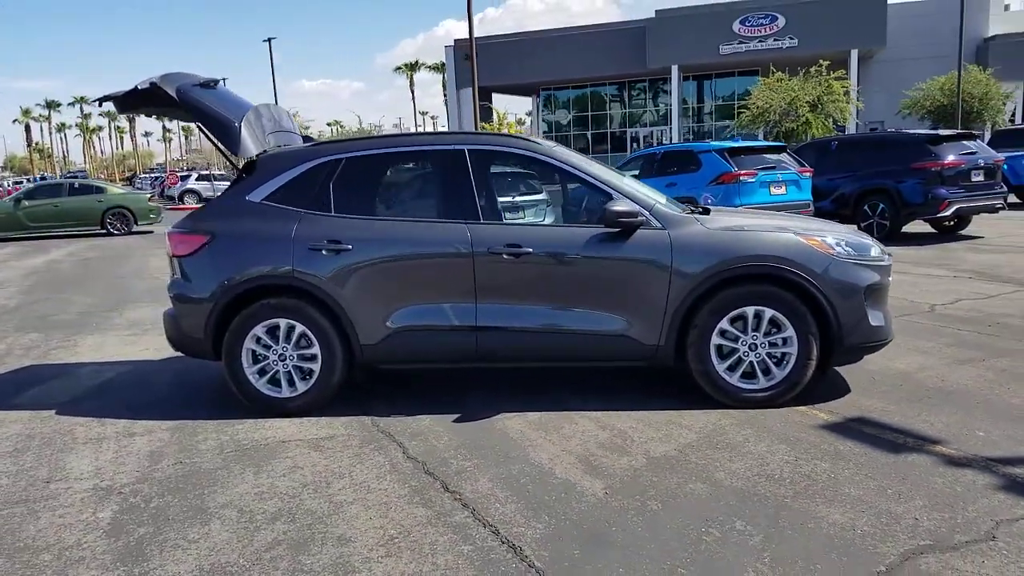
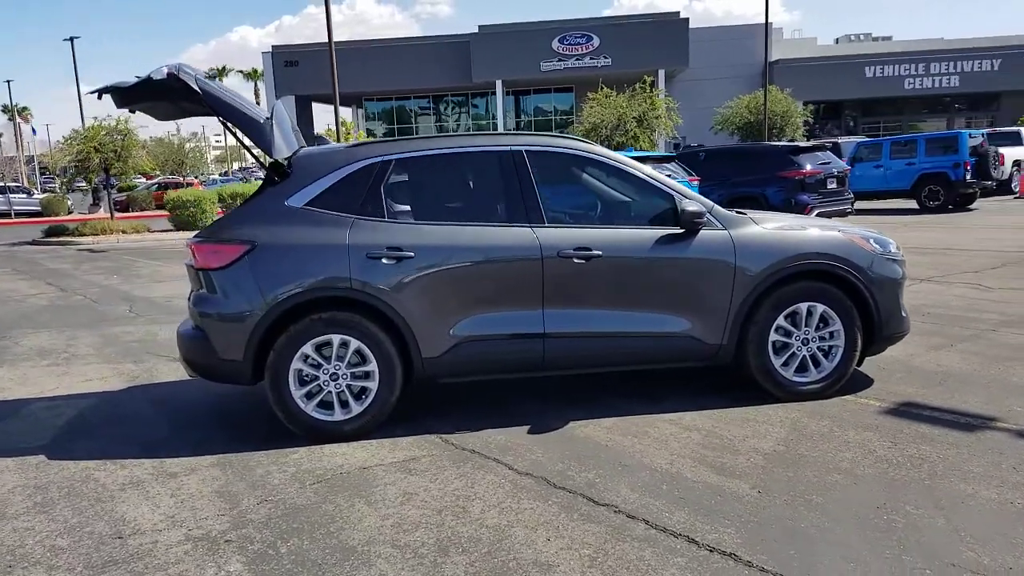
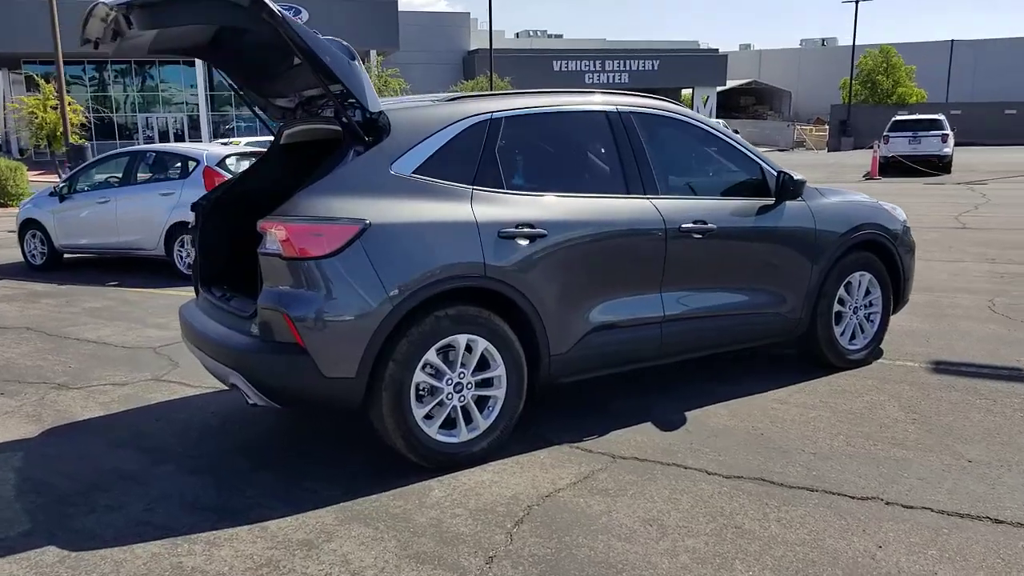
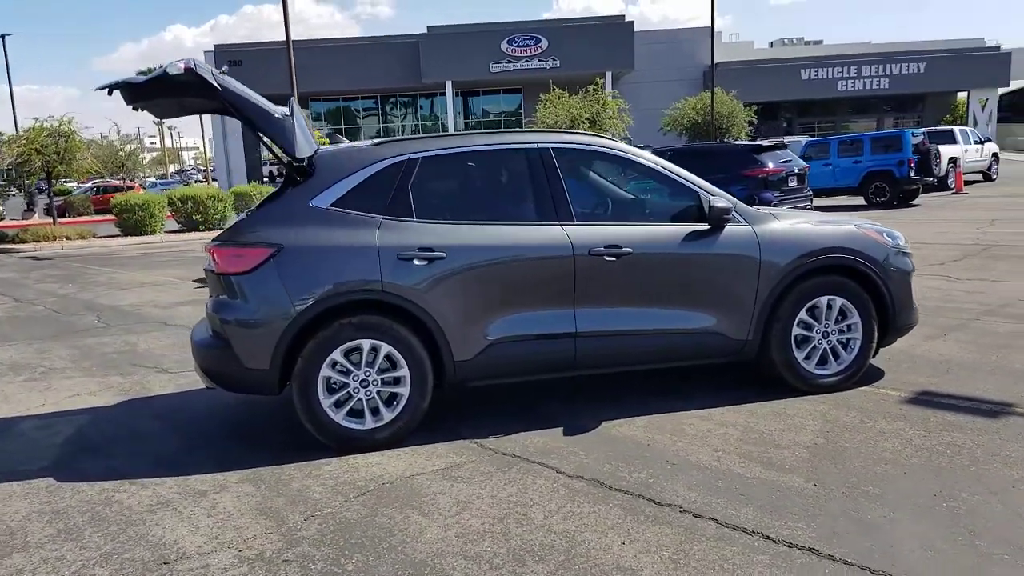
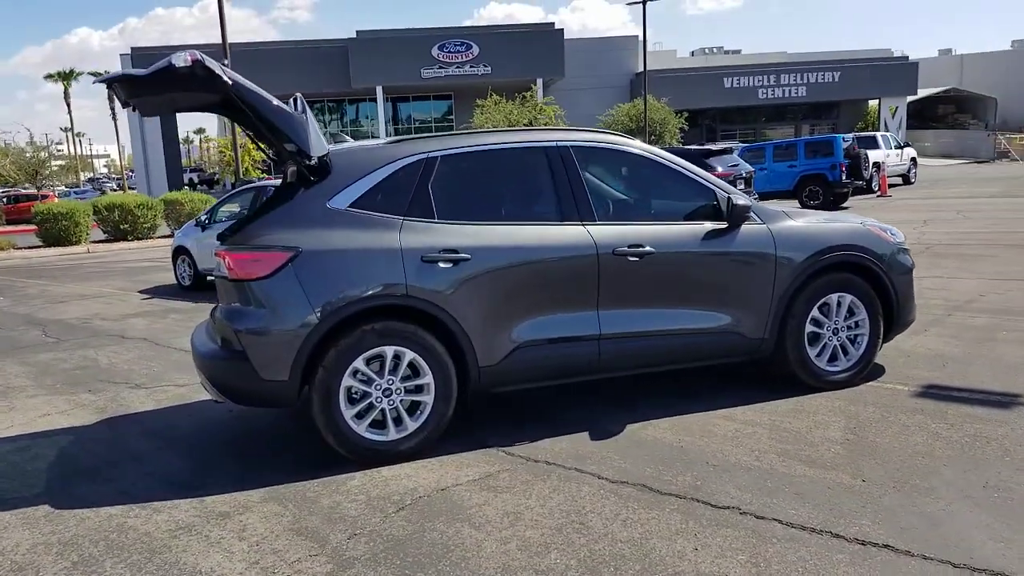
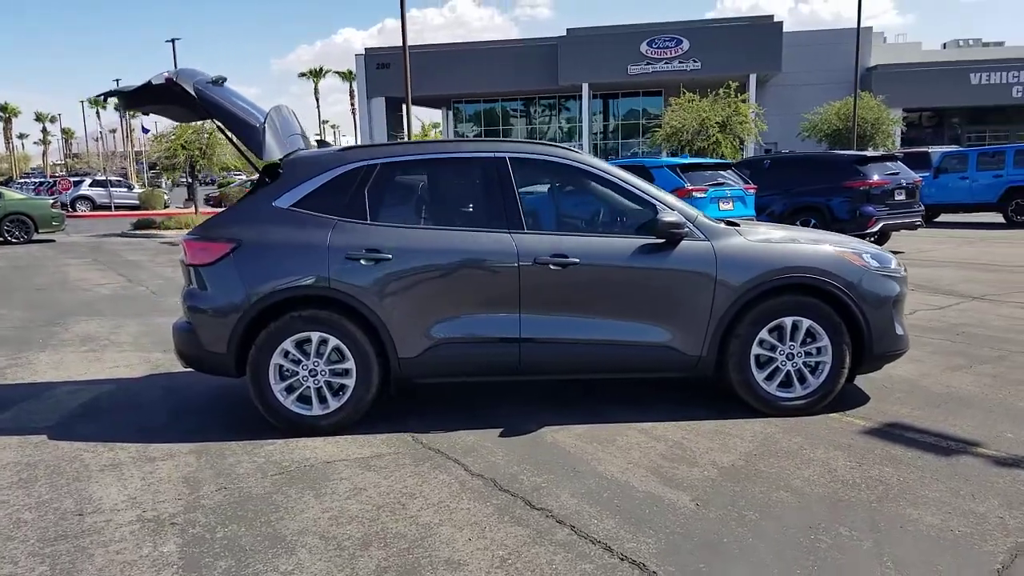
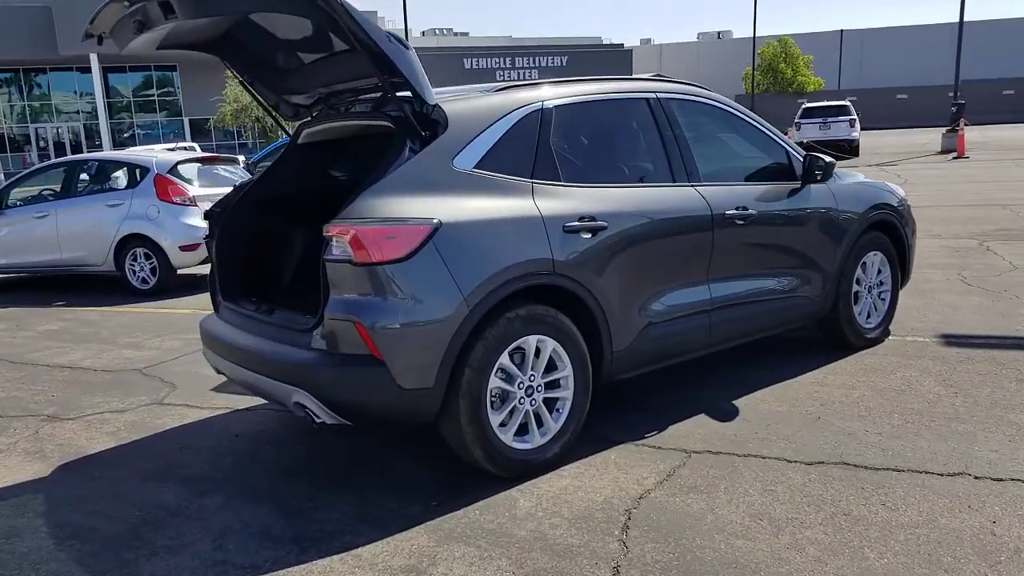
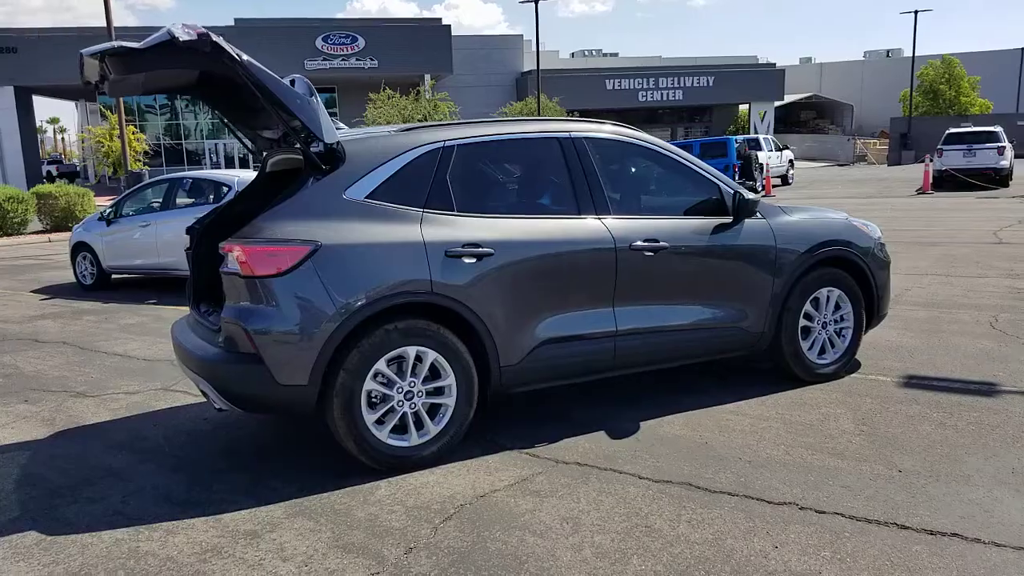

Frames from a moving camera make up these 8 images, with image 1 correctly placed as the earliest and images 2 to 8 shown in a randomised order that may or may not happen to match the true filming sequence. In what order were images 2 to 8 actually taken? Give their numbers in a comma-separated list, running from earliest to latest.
6, 2, 4, 5, 8, 3, 7
